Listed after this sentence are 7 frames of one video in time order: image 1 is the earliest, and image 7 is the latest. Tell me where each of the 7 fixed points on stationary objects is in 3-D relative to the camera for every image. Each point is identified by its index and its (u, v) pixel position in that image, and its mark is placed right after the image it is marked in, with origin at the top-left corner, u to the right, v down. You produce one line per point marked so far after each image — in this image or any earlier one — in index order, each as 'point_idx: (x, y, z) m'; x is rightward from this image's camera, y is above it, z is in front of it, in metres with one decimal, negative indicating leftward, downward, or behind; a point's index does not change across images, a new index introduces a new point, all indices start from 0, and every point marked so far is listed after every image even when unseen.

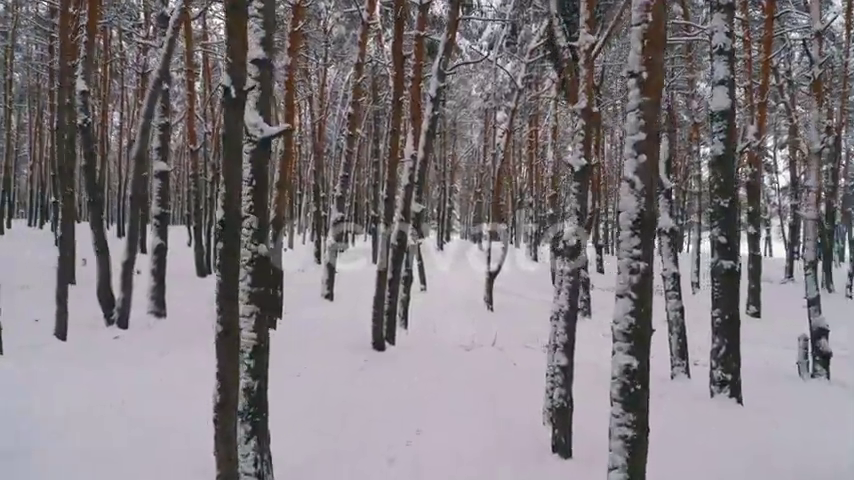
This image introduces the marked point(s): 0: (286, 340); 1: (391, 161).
0: (-2.7, -1.8, +12.5) m
1: (-0.6, +1.4, +10.9) m
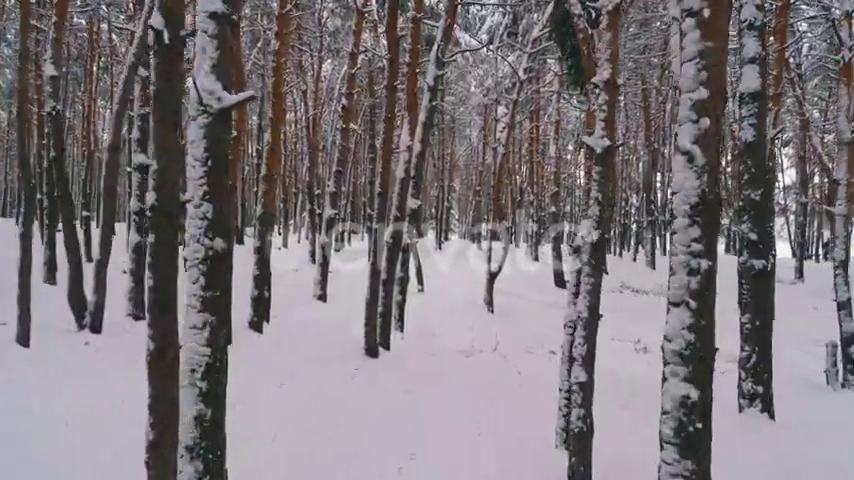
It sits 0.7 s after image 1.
0: (-2.7, -1.8, +11.7) m
1: (-0.7, +1.4, +10.0) m
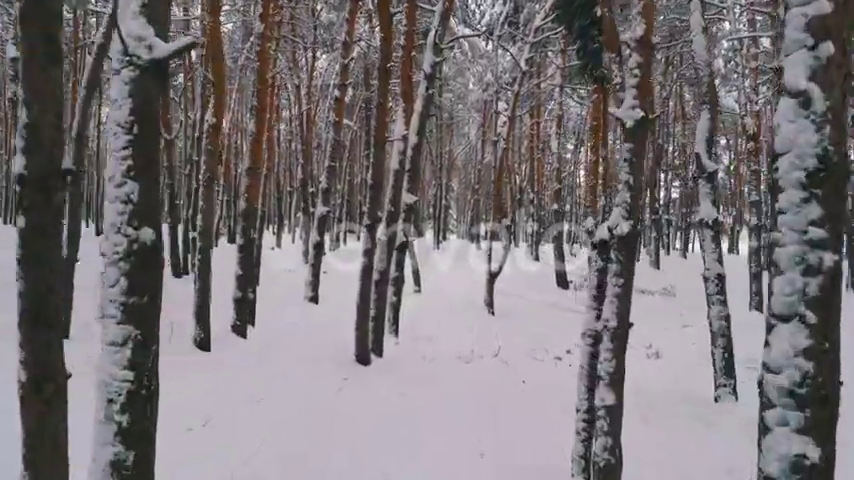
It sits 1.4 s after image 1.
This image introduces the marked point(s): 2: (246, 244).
0: (-2.8, -1.8, +10.8) m
1: (-0.7, +1.5, +9.2) m
2: (-3.1, -0.1, +10.9) m
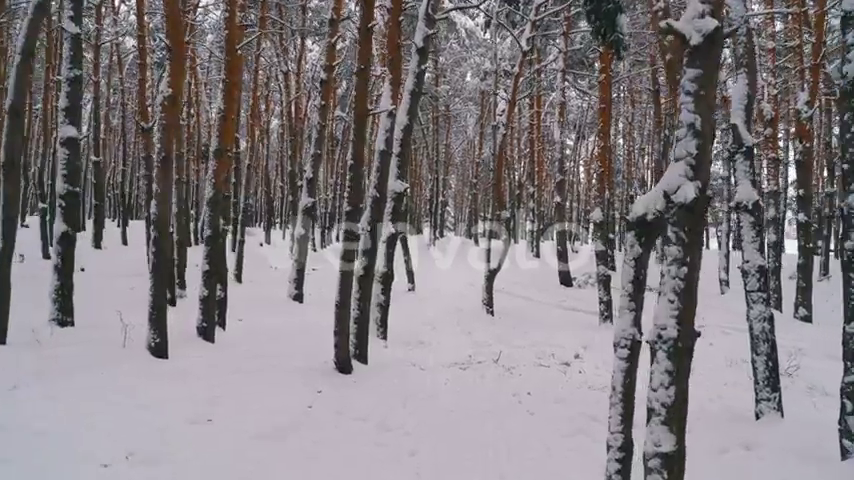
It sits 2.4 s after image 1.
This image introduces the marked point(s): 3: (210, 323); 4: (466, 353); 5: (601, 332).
0: (-2.9, -1.6, +9.6) m
1: (-0.9, +1.6, +8.0) m
2: (-3.2, 0.0, +9.7) m
3: (-3.3, -1.3, +9.6) m
4: (+0.6, -1.9, +10.4) m
5: (+3.7, -2.0, +13.7) m
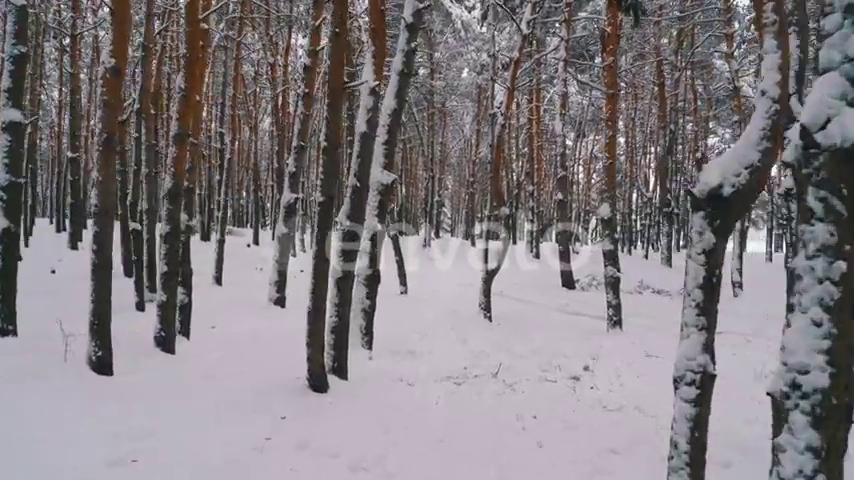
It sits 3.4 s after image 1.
0: (-3.1, -1.6, +8.4) m
1: (-1.0, +1.6, +6.8) m
2: (-3.4, +0.1, +8.5) m
3: (-3.4, -1.2, +8.4) m
4: (+0.5, -1.8, +9.2) m
5: (+3.6, -2.0, +12.5) m
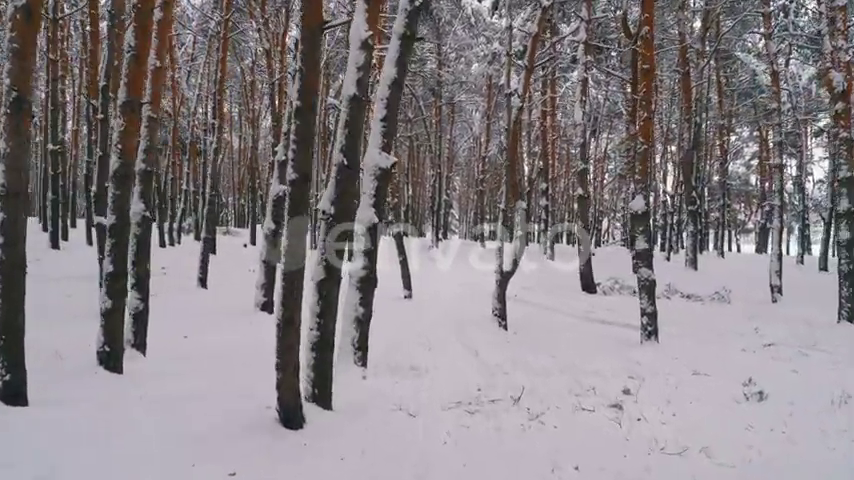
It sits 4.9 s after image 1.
0: (-3.0, -1.5, +6.9) m
1: (-0.9, +1.7, +5.2) m
2: (-3.3, +0.2, +7.0) m
3: (-3.4, -1.1, +6.9) m
4: (+0.6, -1.8, +7.6) m
5: (+3.7, -1.9, +10.9) m
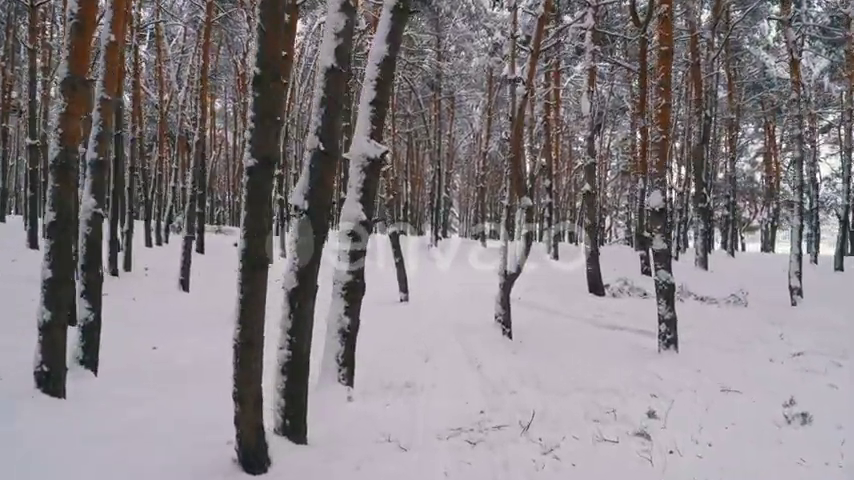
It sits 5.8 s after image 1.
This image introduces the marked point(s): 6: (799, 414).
0: (-3.1, -1.5, +5.9) m
1: (-1.0, +1.7, +4.2) m
2: (-3.4, +0.2, +6.0) m
3: (-3.4, -1.2, +5.9) m
4: (+0.5, -1.8, +6.6) m
5: (+3.6, -1.9, +9.9) m
6: (+4.1, -1.9, +7.1) m
